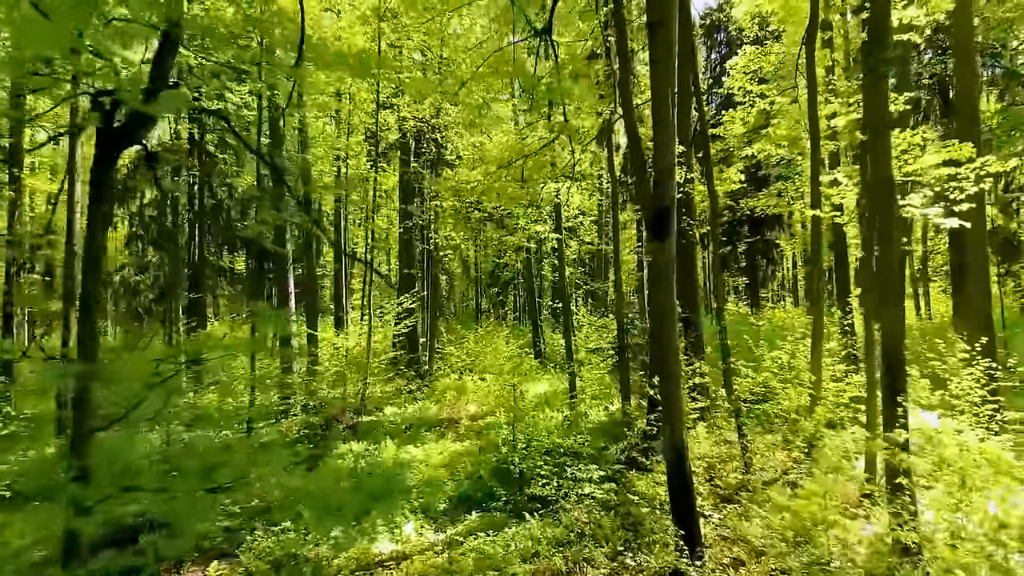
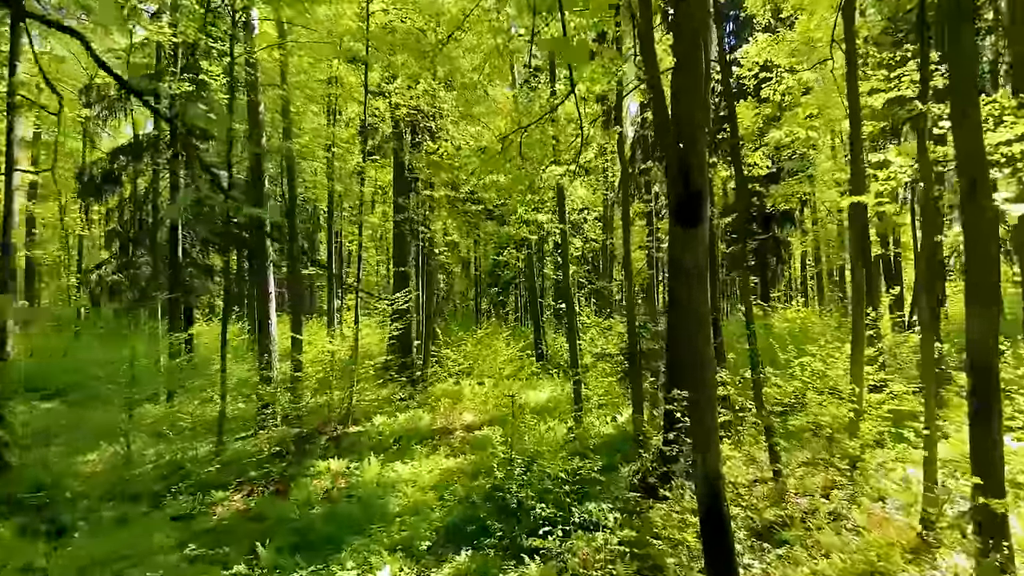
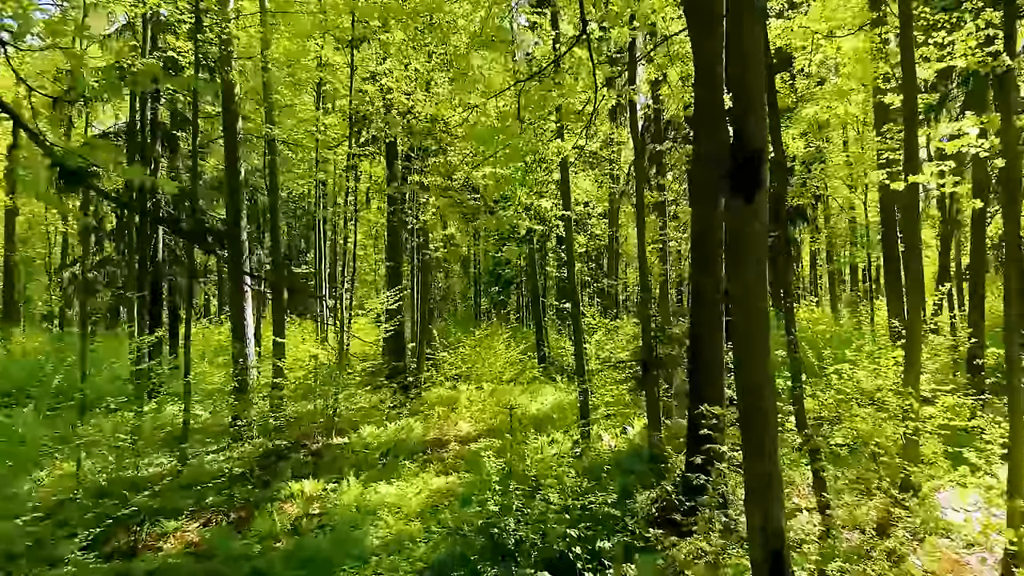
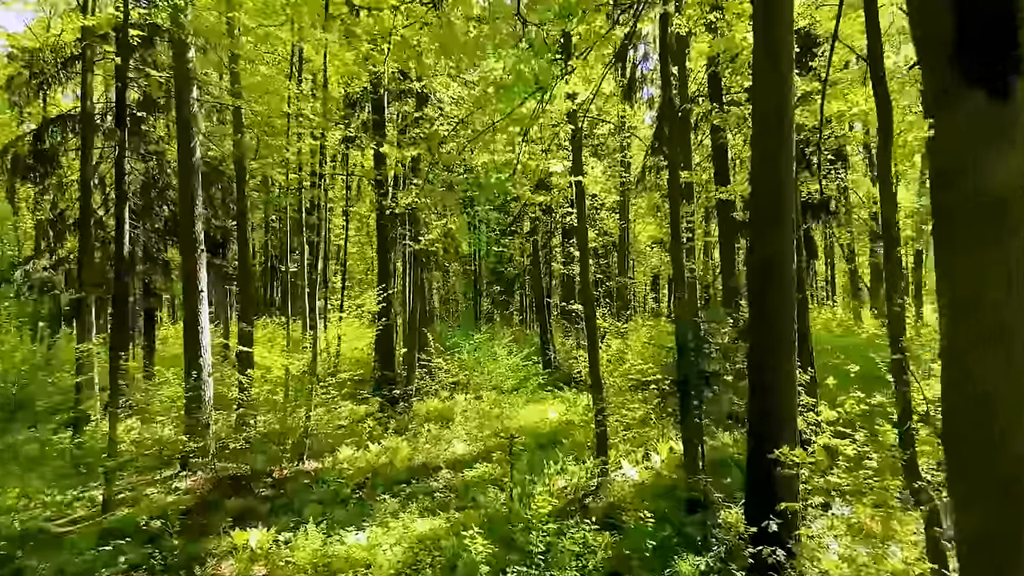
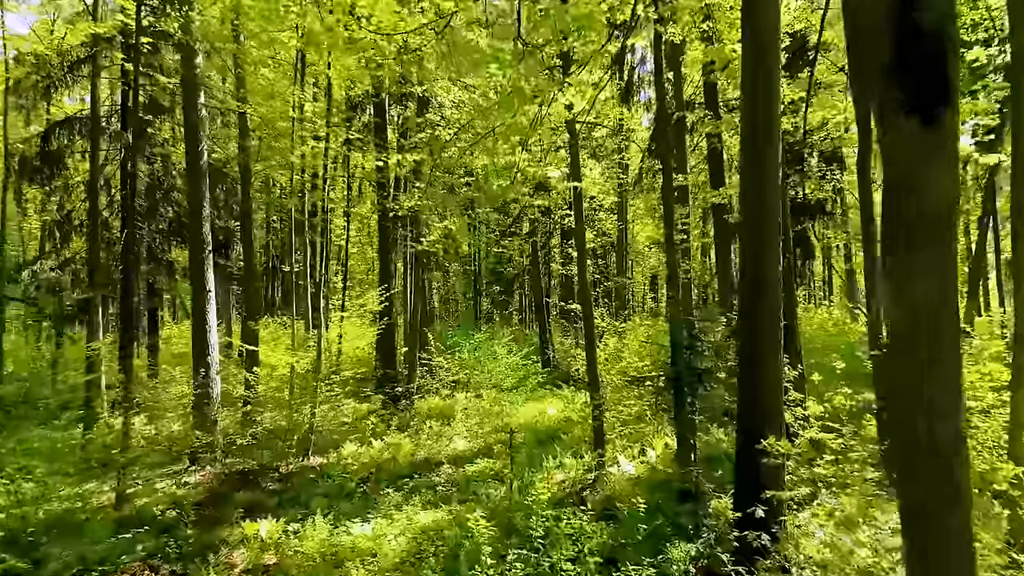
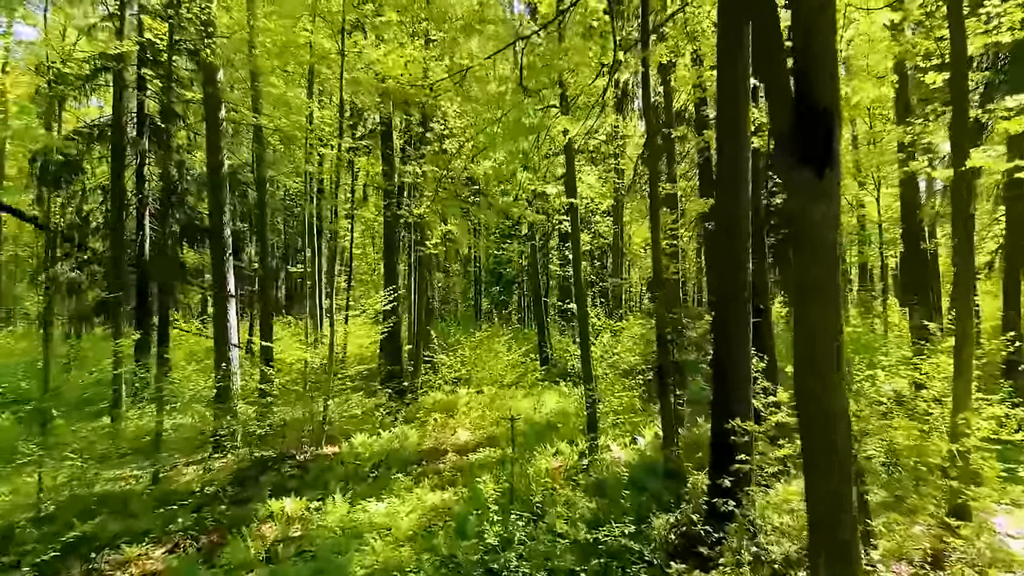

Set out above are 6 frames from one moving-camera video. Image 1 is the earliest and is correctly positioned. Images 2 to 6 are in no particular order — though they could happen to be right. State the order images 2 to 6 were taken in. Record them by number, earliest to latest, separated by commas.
2, 3, 6, 5, 4
